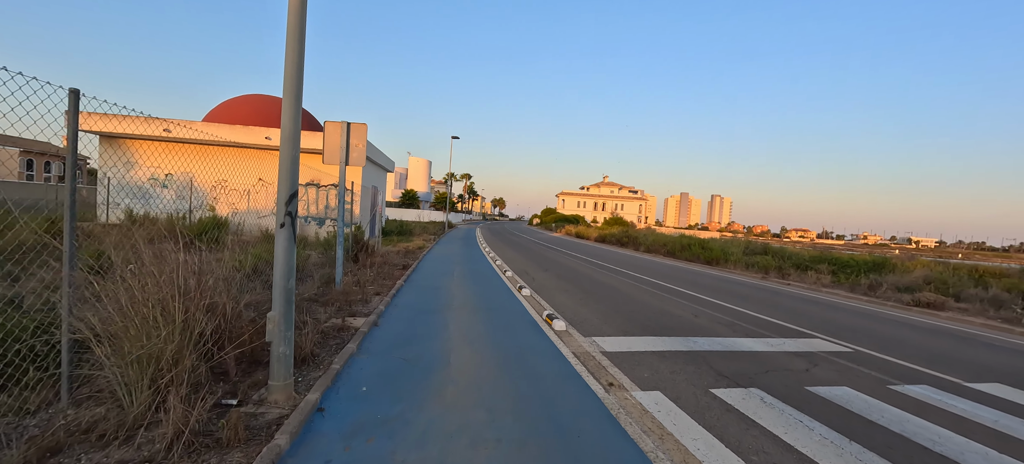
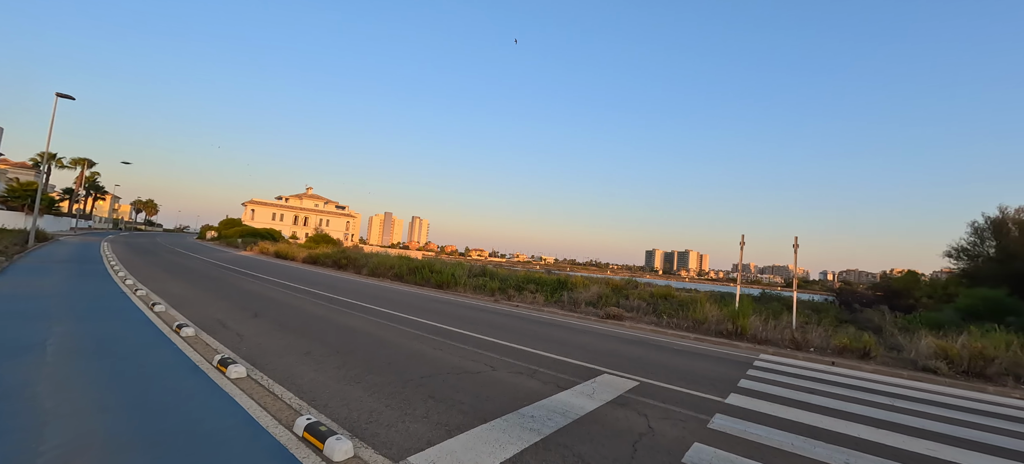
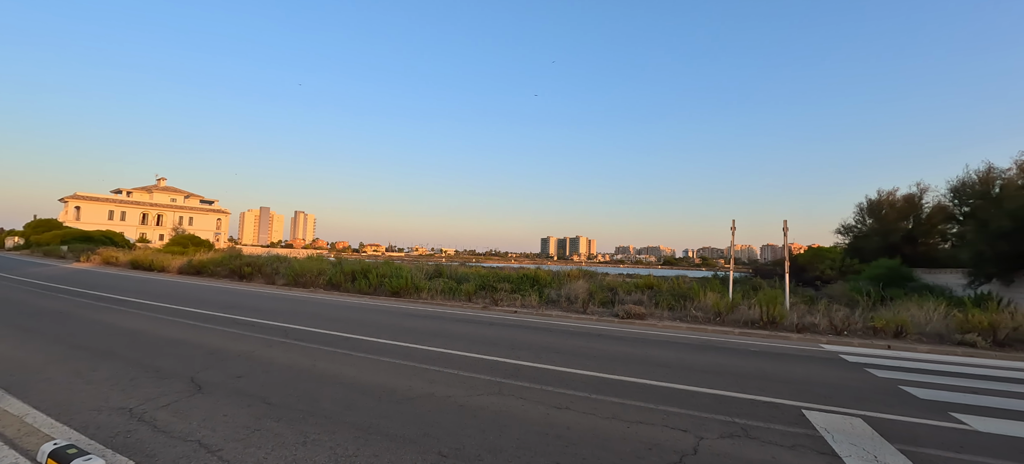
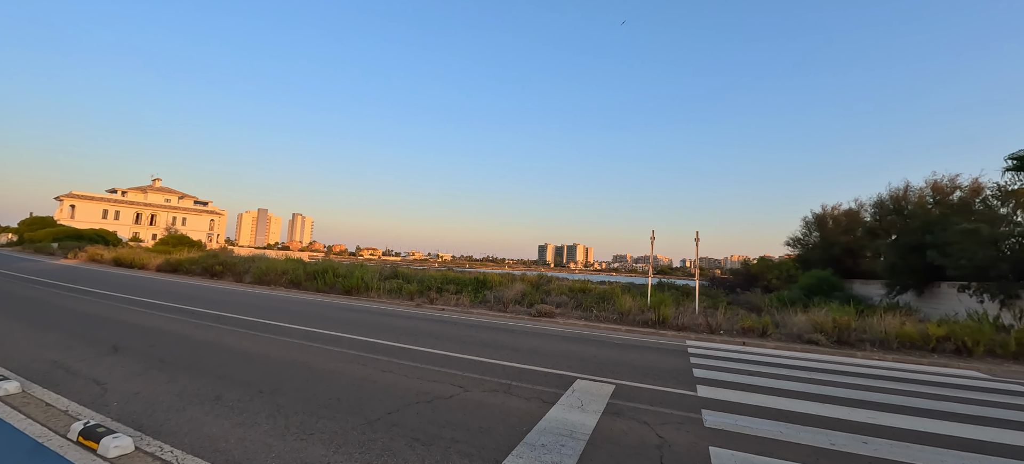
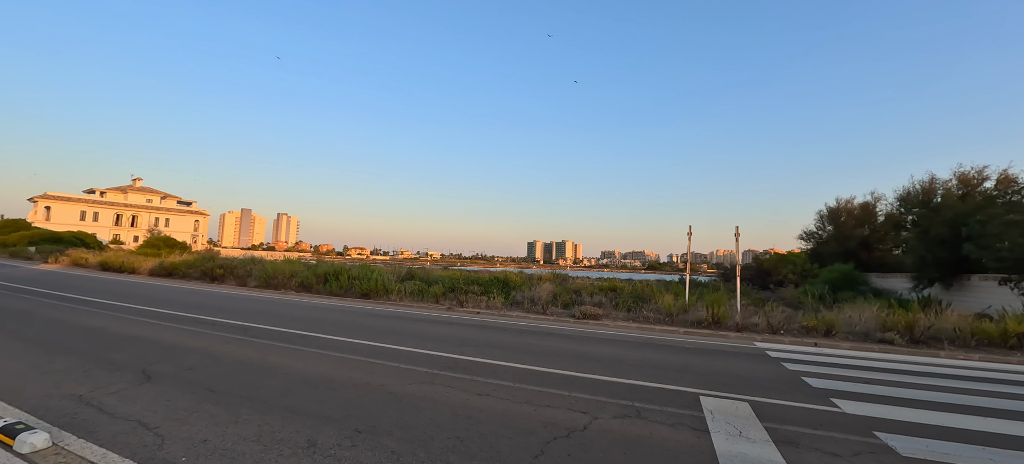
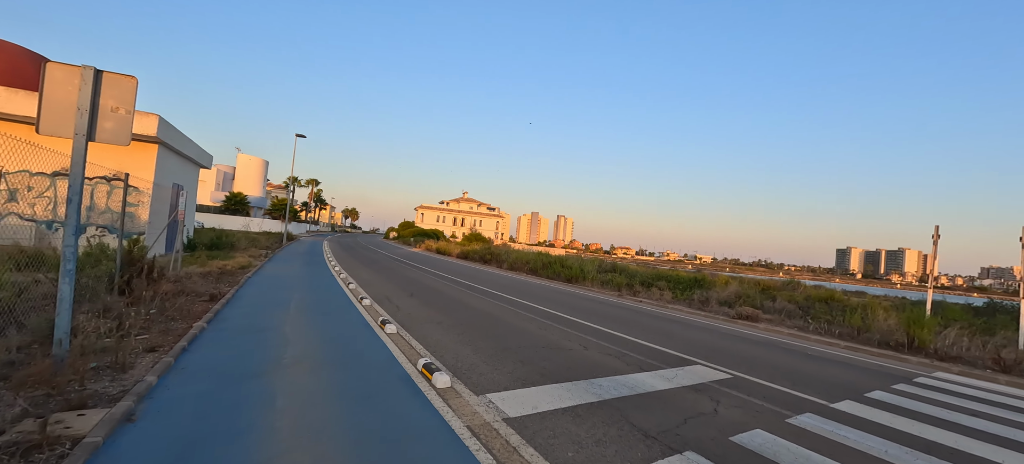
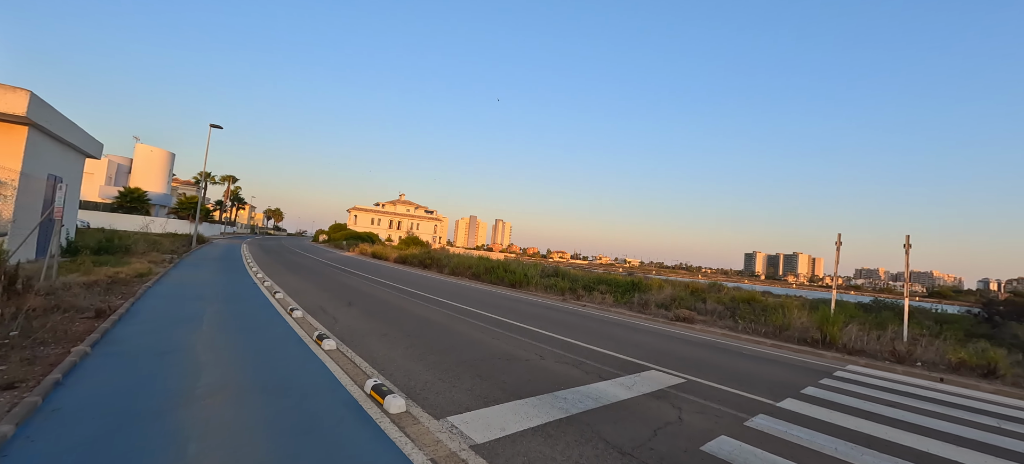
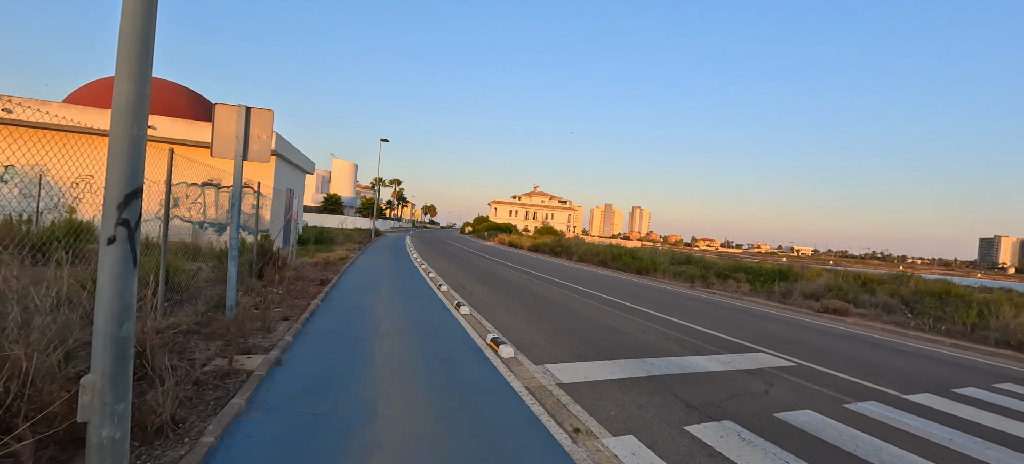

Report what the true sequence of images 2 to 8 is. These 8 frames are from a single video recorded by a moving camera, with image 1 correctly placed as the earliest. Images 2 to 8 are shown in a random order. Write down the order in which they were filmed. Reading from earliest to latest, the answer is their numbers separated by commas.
8, 6, 7, 2, 4, 5, 3
